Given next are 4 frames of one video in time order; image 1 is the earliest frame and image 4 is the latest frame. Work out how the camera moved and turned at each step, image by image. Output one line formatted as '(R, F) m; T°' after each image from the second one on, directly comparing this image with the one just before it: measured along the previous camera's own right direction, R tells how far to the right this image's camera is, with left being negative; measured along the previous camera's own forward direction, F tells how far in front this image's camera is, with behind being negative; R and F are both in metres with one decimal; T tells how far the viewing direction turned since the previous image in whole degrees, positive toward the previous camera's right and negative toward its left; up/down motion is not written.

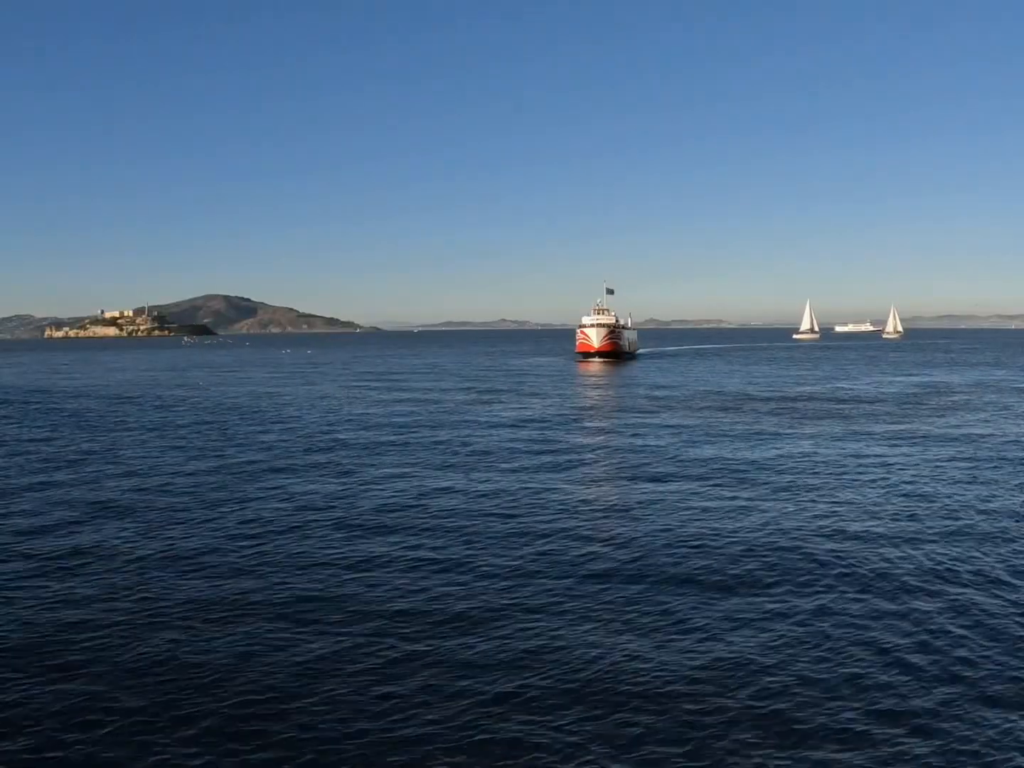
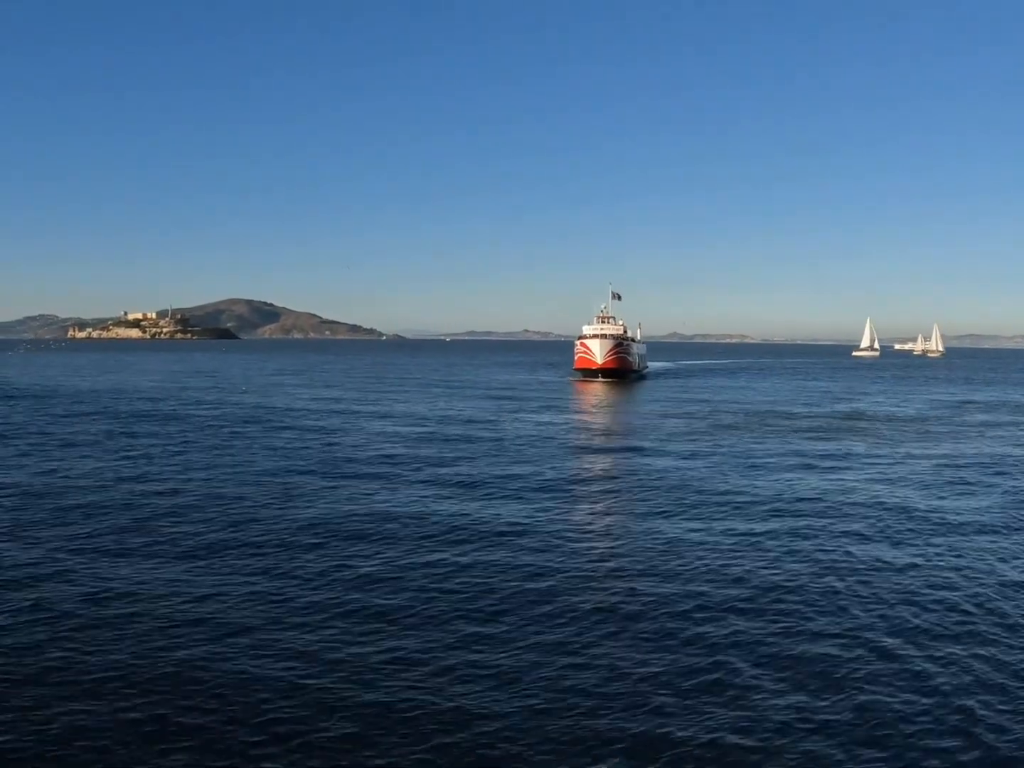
(-1.8, +3.0) m; -1°
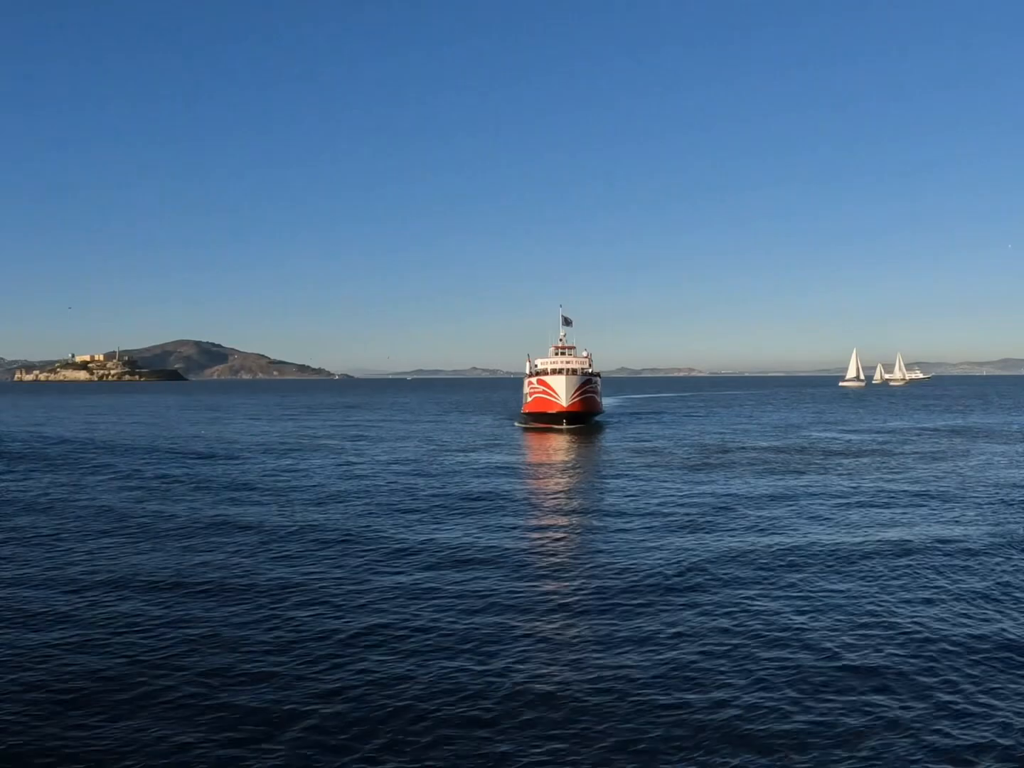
(-1.8, -0.7) m; +4°
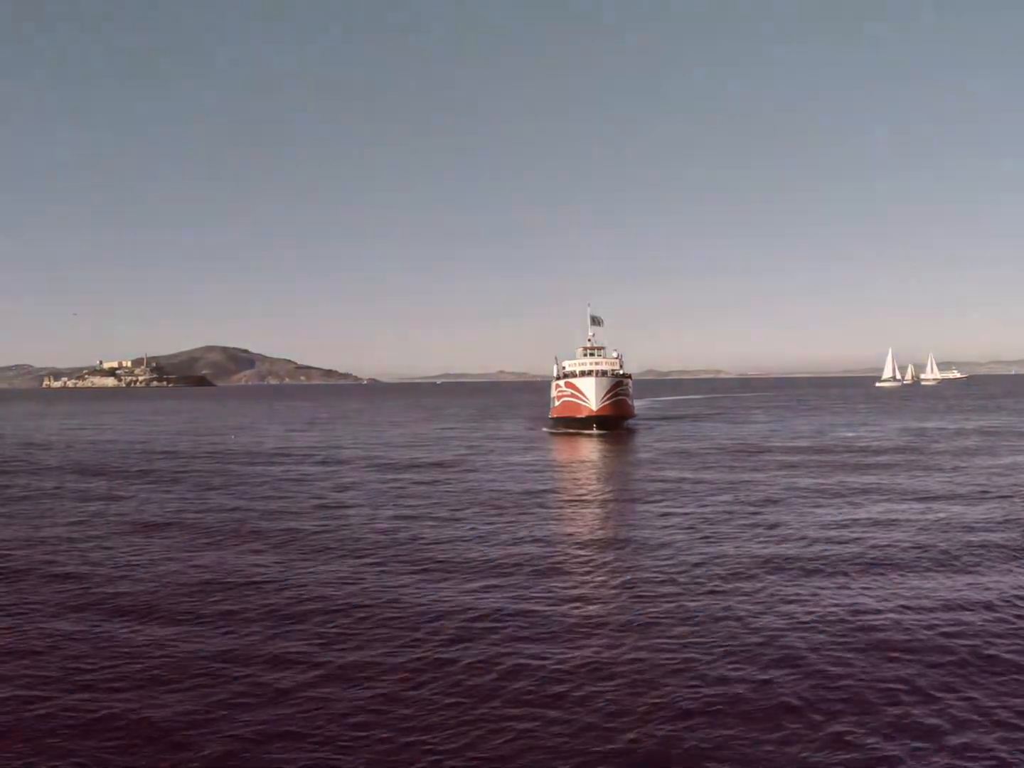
(-0.9, +2.5) m; -2°
